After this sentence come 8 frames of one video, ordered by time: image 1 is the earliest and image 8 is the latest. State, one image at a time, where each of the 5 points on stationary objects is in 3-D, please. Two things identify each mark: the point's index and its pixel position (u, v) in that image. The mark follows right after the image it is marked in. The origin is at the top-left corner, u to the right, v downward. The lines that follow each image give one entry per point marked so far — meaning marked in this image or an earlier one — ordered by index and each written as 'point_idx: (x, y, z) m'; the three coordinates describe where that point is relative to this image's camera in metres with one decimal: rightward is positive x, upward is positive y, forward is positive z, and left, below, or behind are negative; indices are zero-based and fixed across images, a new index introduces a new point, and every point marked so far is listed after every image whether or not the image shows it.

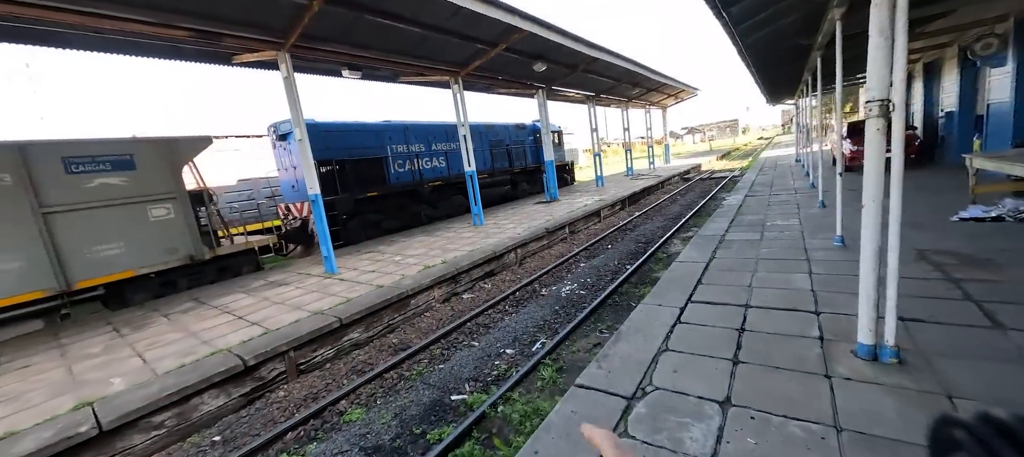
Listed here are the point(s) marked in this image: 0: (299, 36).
0: (-2.9, +2.6, +5.2) m
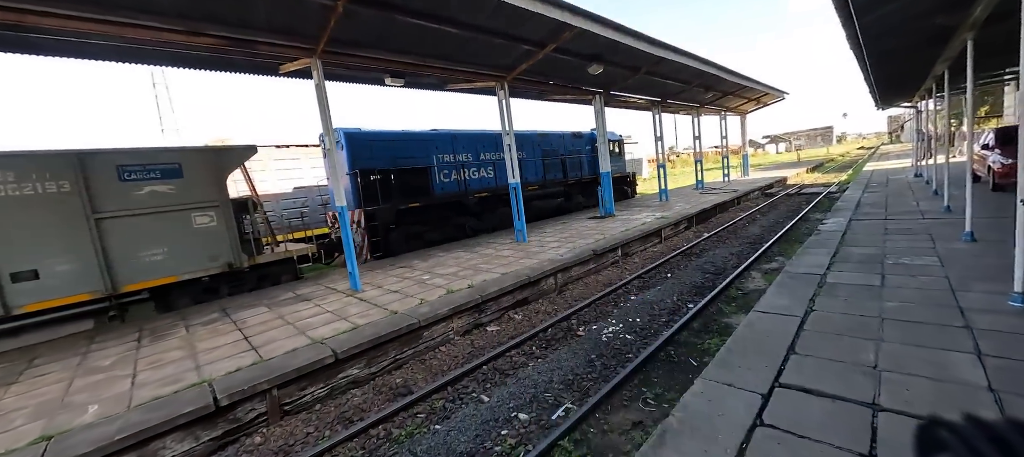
0: (-2.3, +2.4, +4.9) m
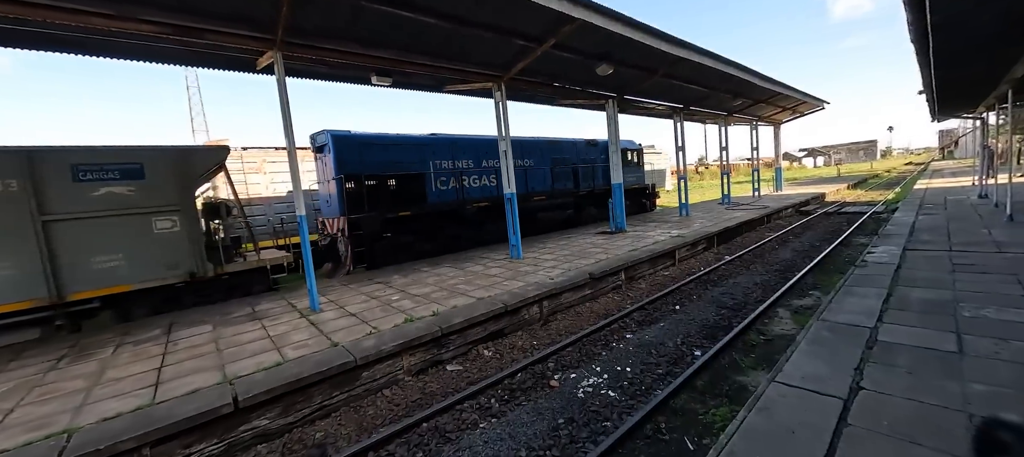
0: (-2.6, +2.2, +4.4) m
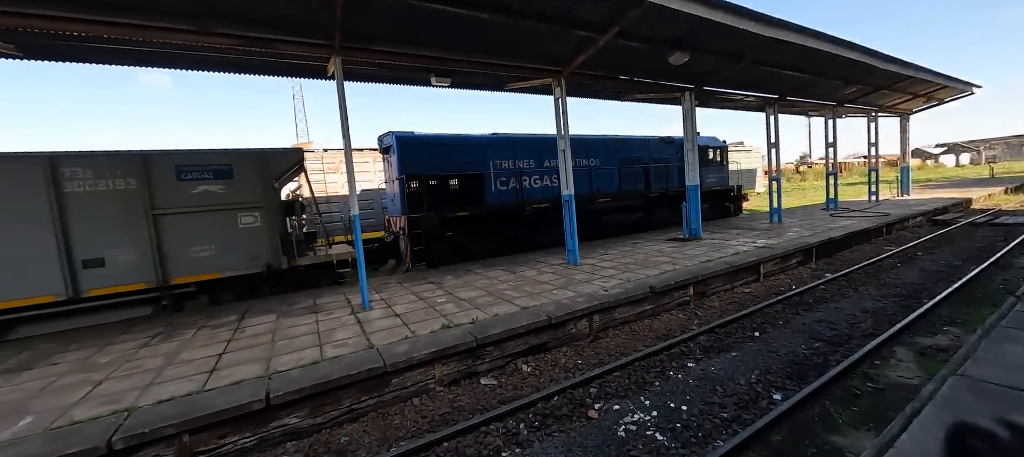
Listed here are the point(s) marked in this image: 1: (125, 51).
0: (-2.0, +2.3, +4.5) m
1: (-4.6, +2.1, +4.5) m
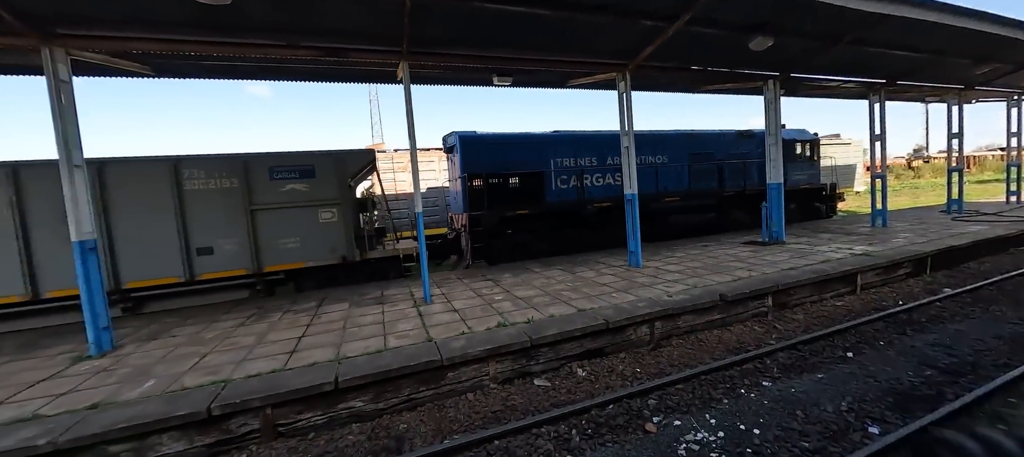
0: (-1.2, +2.3, +4.7) m
1: (-3.8, +2.2, +5.2) m
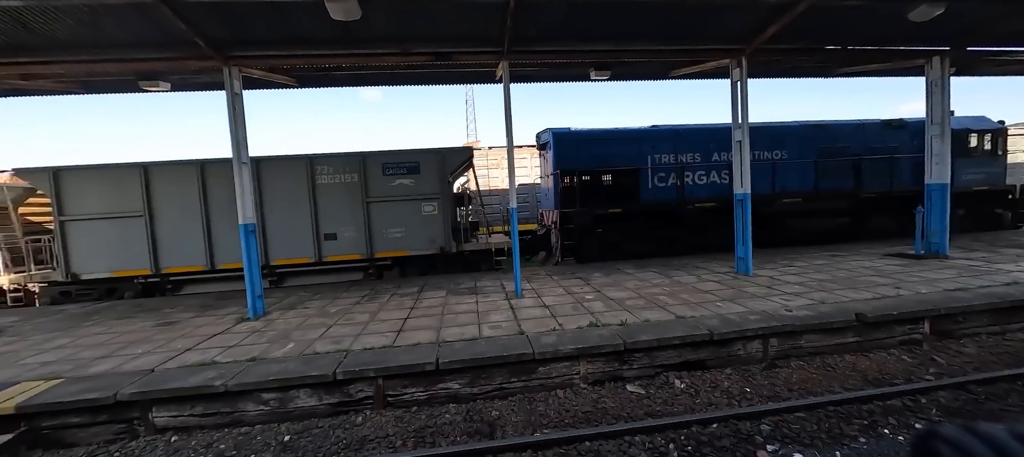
0: (0.0, +2.4, +4.8) m
1: (-2.4, +2.3, +5.8) m
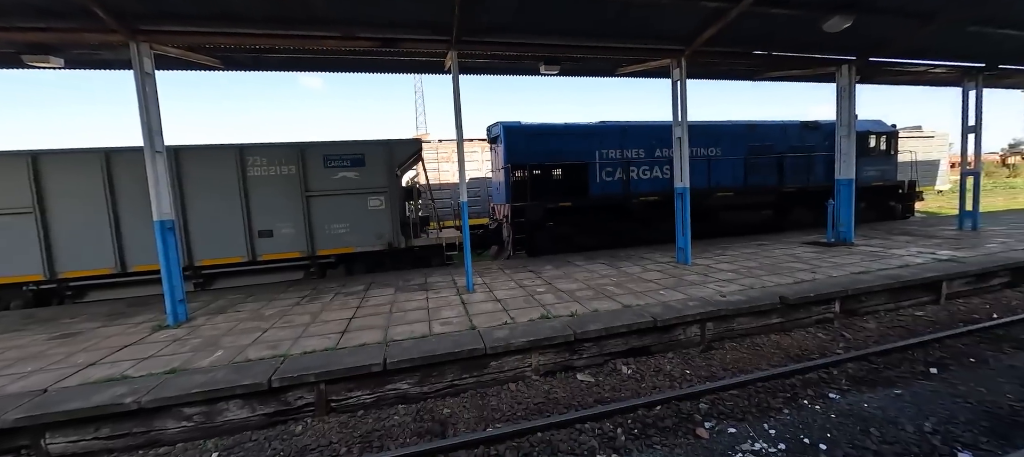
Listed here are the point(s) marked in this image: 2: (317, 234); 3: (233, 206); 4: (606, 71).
0: (-0.6, +2.4, +4.7) m
1: (-3.1, +2.4, +5.4) m
2: (-3.4, -0.1, +6.8) m
3: (-4.7, +0.4, +6.4) m
4: (+1.7, +2.8, +6.8) m
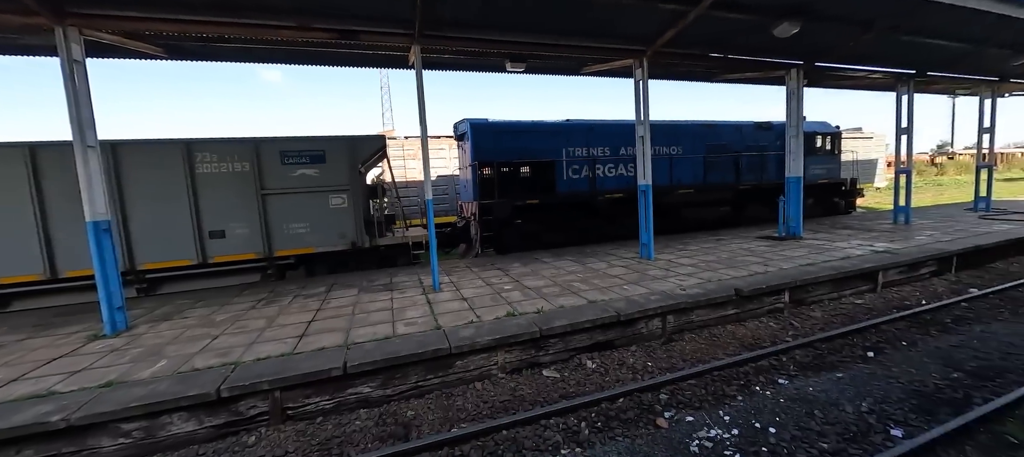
0: (-1.1, +2.5, +4.6) m
1: (-3.6, +2.4, +5.1) m
2: (-4.0, -0.1, +6.5) m
3: (-5.2, +0.4, +6.0) m
4: (+1.0, +2.8, +6.9) m
